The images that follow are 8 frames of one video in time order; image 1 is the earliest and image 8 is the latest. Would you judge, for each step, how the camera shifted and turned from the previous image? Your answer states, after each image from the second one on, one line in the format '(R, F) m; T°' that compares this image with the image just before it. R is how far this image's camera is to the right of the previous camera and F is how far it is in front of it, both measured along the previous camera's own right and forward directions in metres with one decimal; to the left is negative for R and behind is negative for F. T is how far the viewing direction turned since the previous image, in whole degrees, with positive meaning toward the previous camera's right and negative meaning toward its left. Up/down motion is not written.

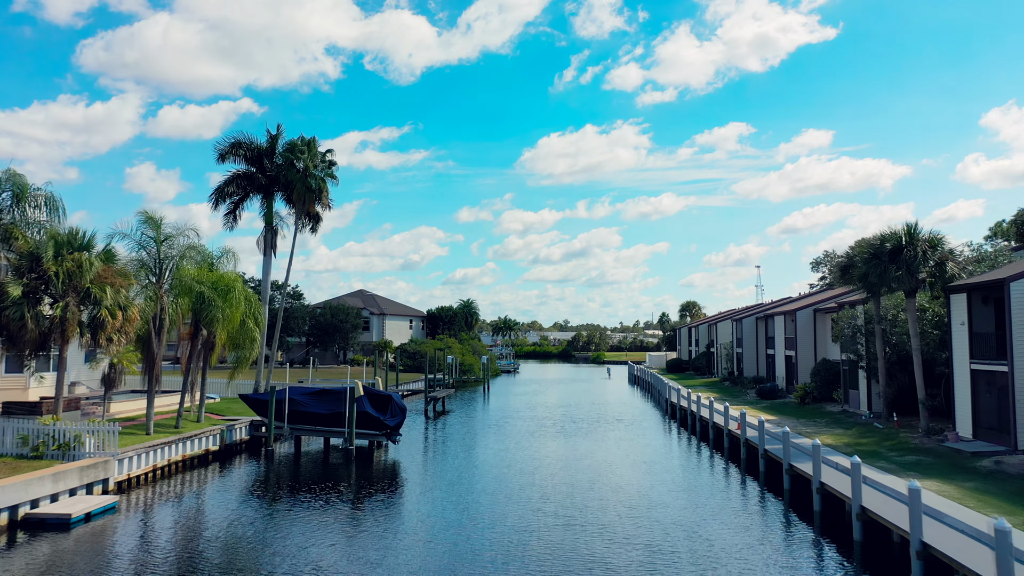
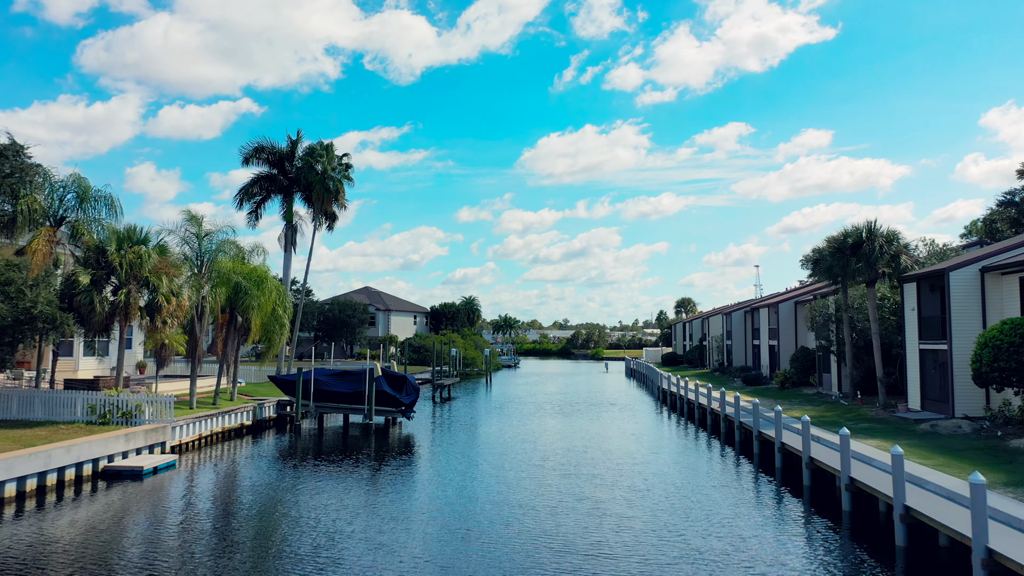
(-0.1, -3.1) m; 0°
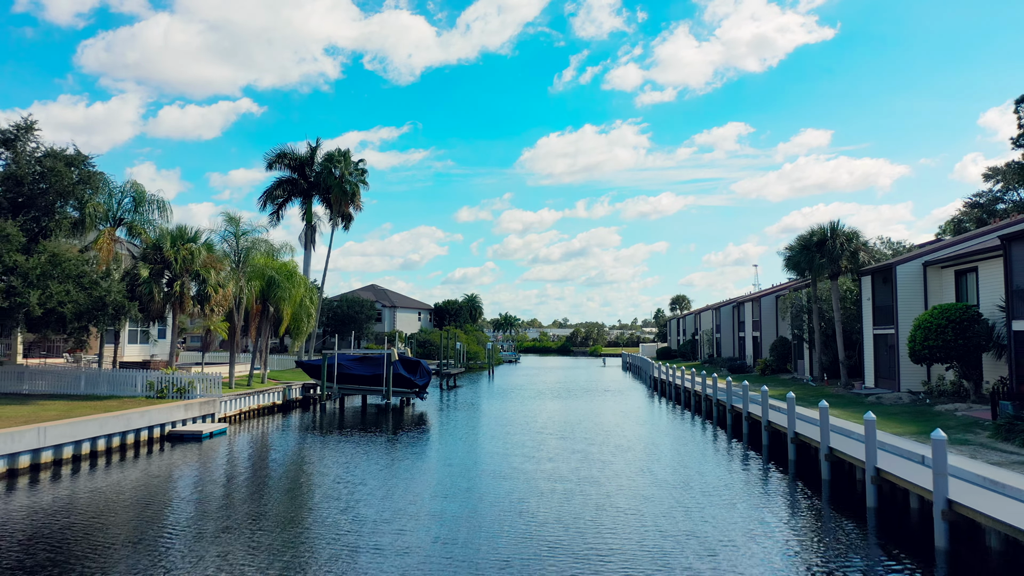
(-0.1, -3.6) m; 0°
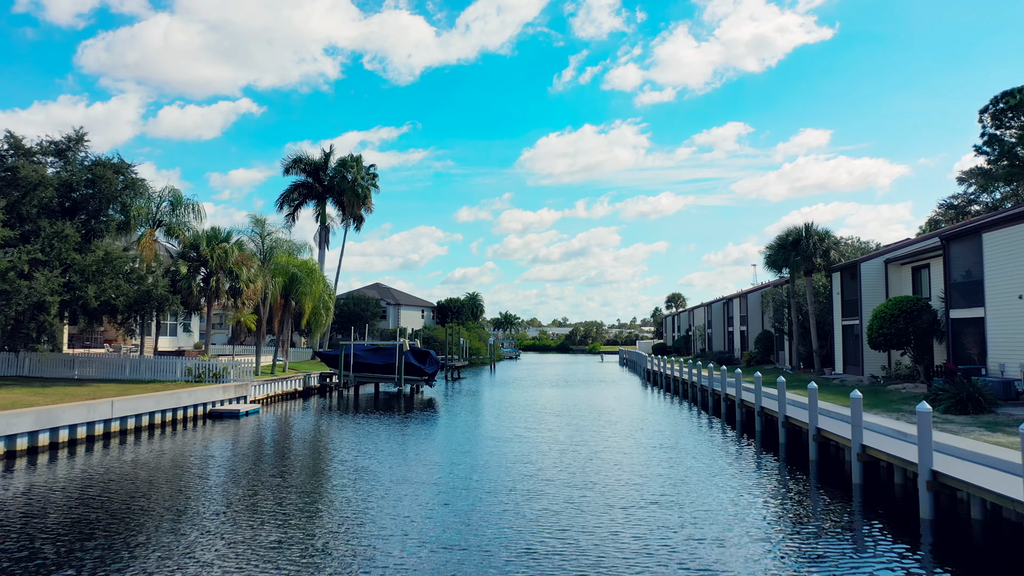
(-0.1, -3.0) m; 0°
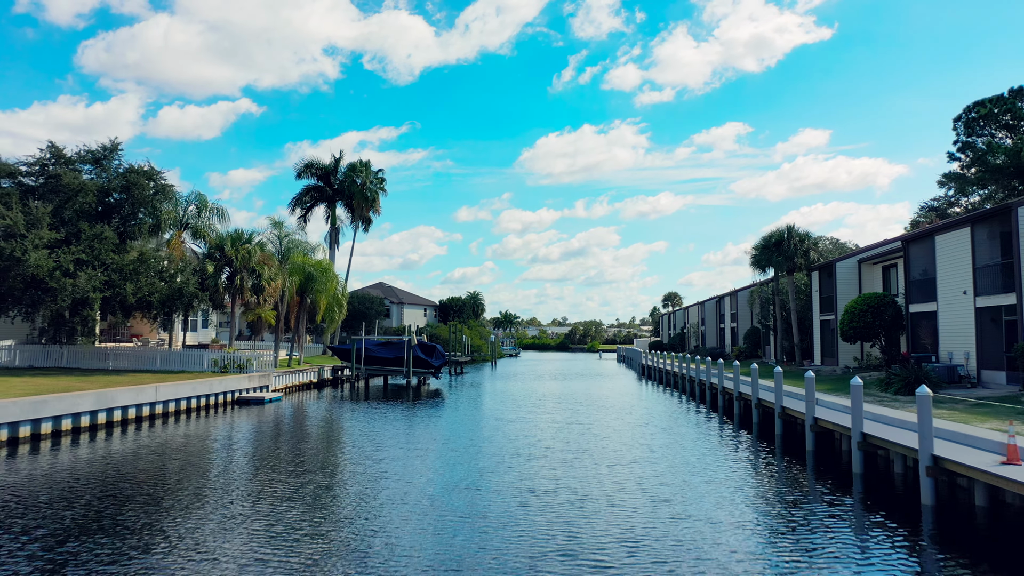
(-0.1, -2.5) m; 0°
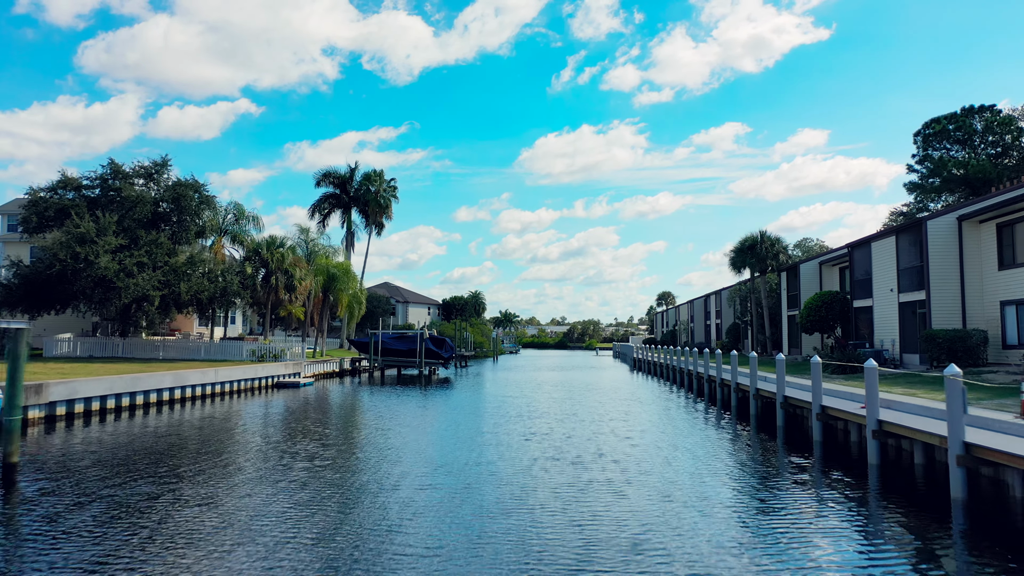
(-0.2, -4.5) m; 0°
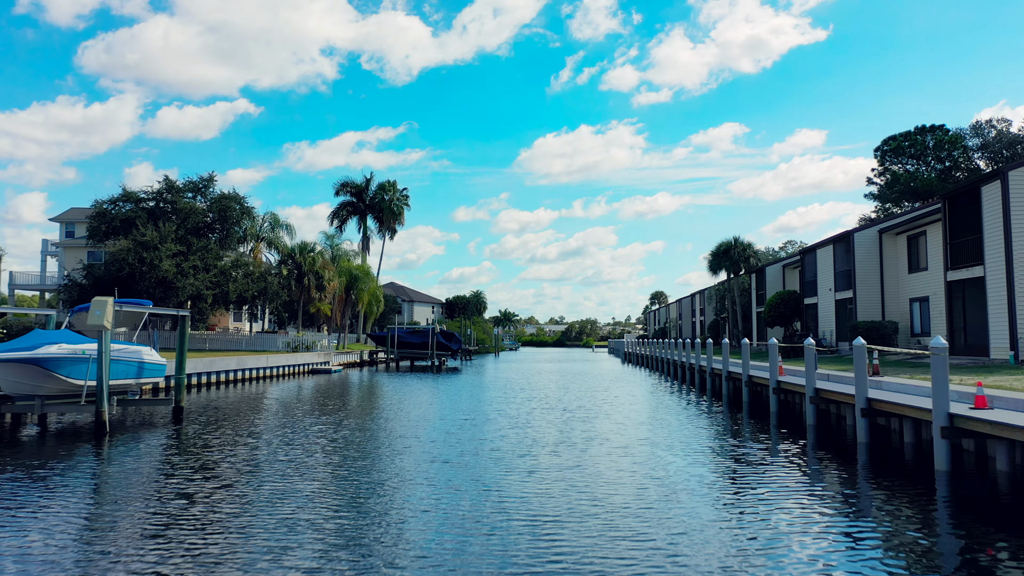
(-0.2, -5.4) m; 0°
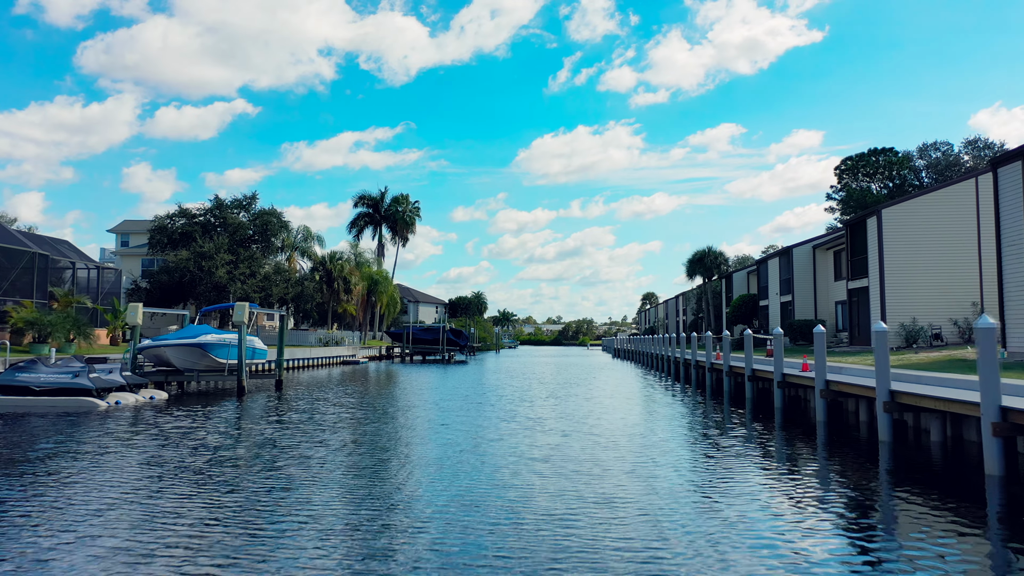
(-0.2, -6.7) m; 0°
